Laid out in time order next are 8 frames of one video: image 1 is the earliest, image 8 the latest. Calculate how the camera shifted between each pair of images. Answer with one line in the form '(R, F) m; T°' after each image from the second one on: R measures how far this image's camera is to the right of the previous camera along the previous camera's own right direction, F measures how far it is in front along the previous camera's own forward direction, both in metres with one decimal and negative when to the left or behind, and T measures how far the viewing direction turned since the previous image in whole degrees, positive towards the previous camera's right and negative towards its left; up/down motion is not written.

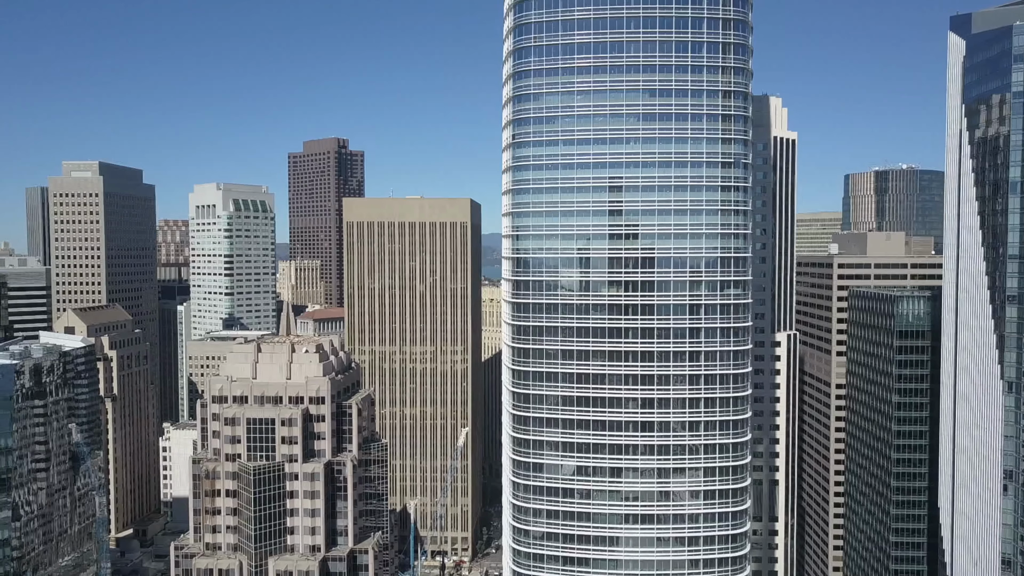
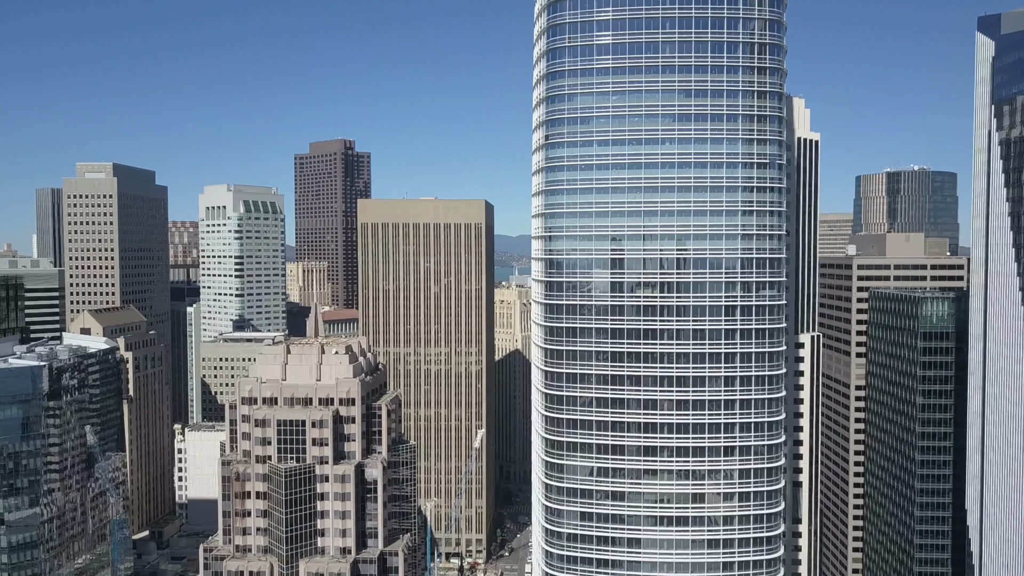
(-4.7, +0.3) m; 0°
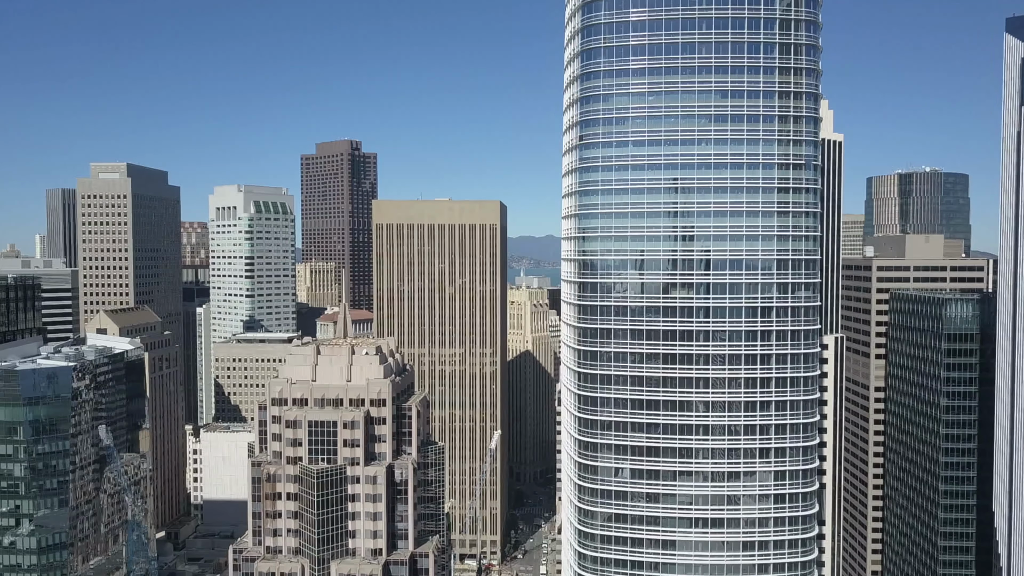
(-4.8, +0.2) m; 0°
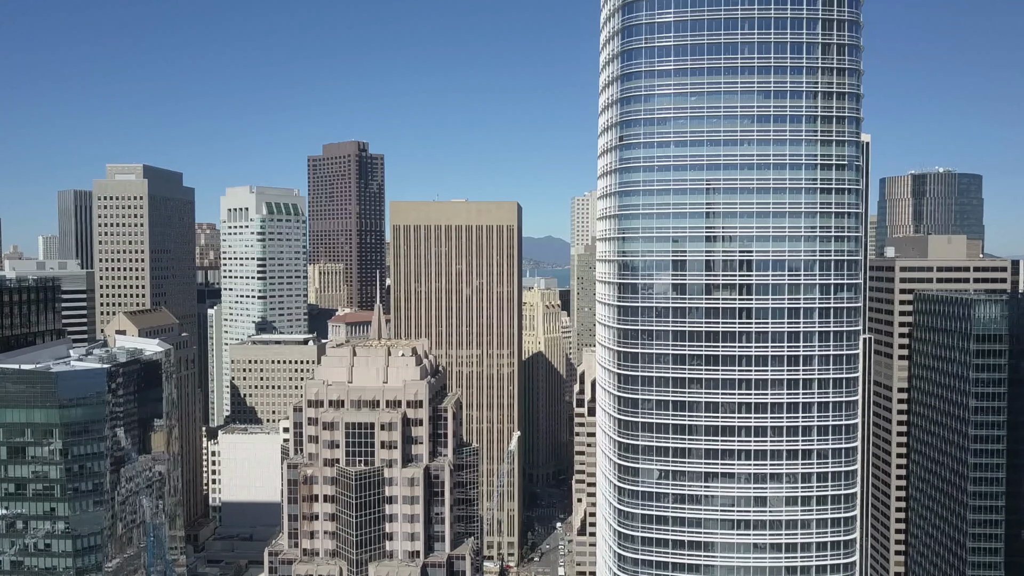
(-5.7, +0.3) m; 0°
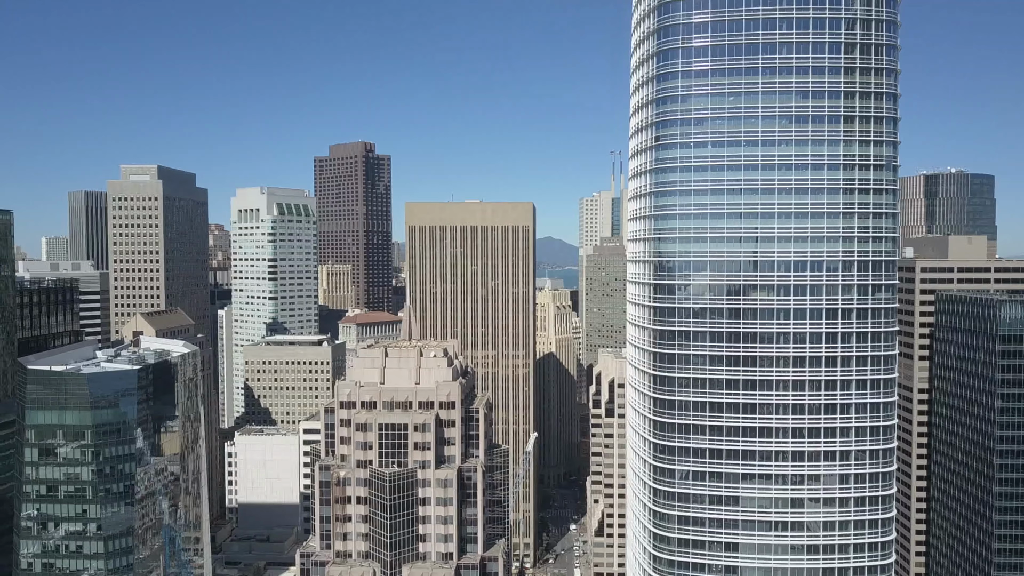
(-5.0, +0.3) m; 0°
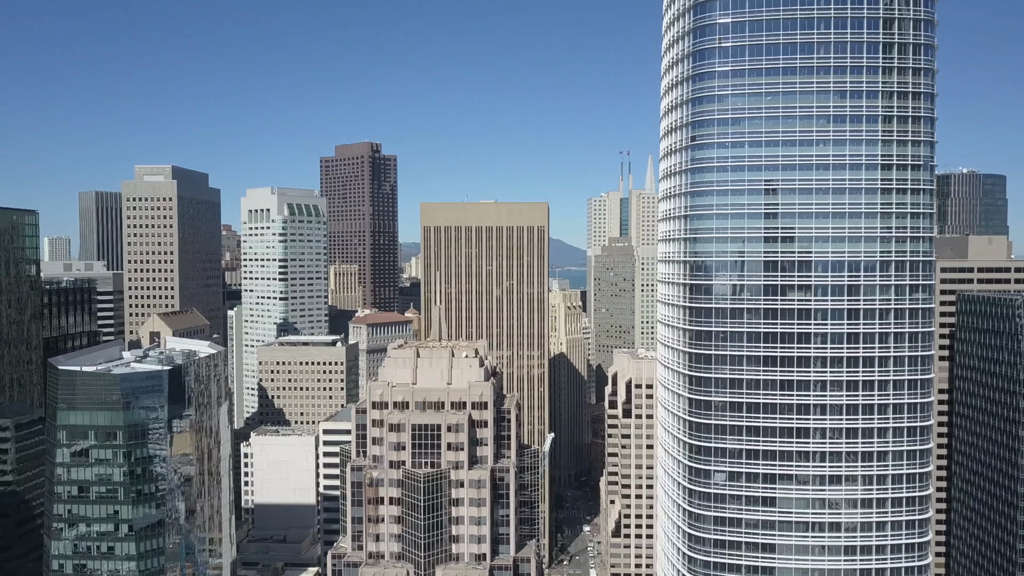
(-5.0, +0.2) m; 0°
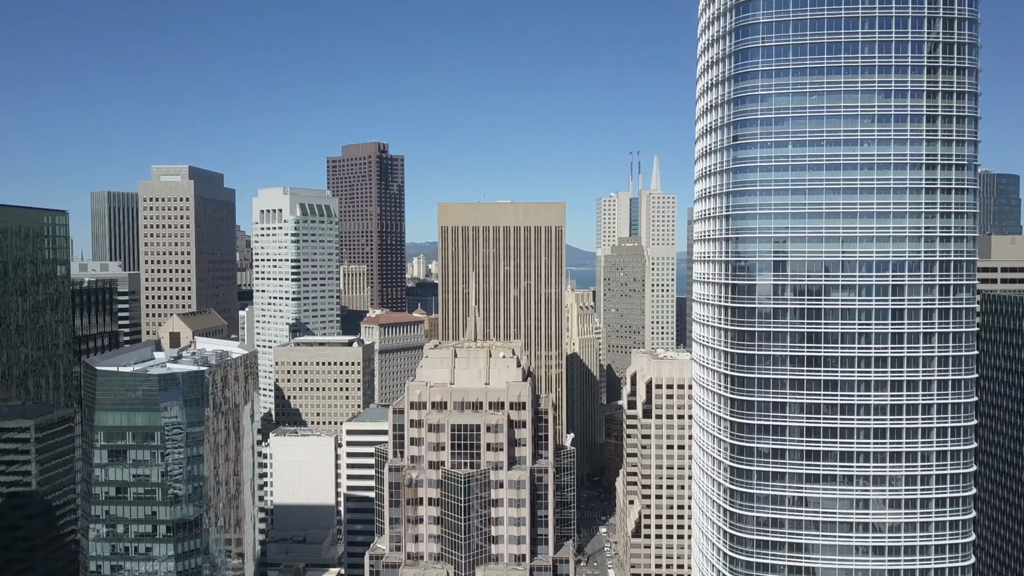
(-5.9, +0.2) m; 0°
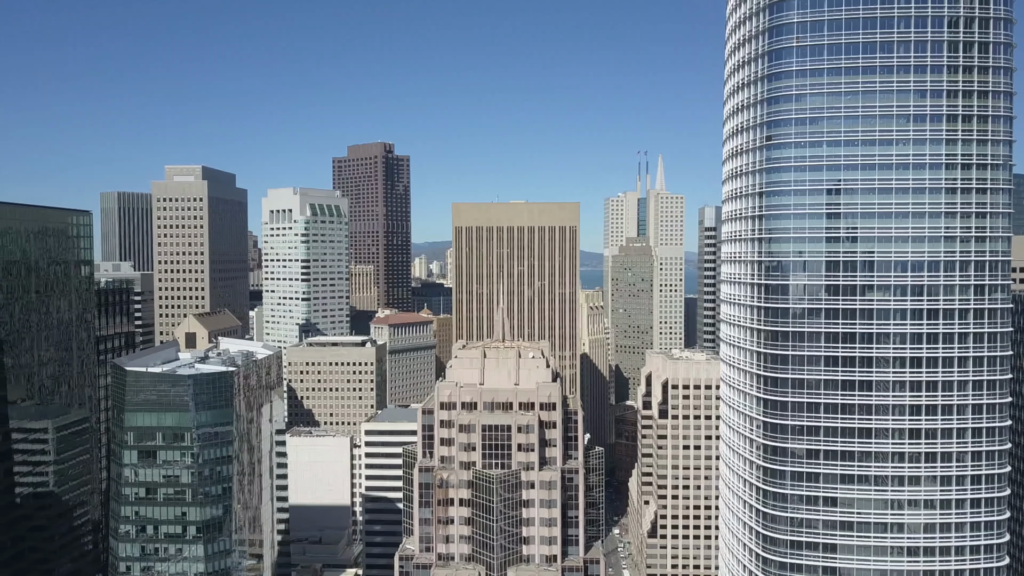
(-4.6, +0.2) m; 0°
